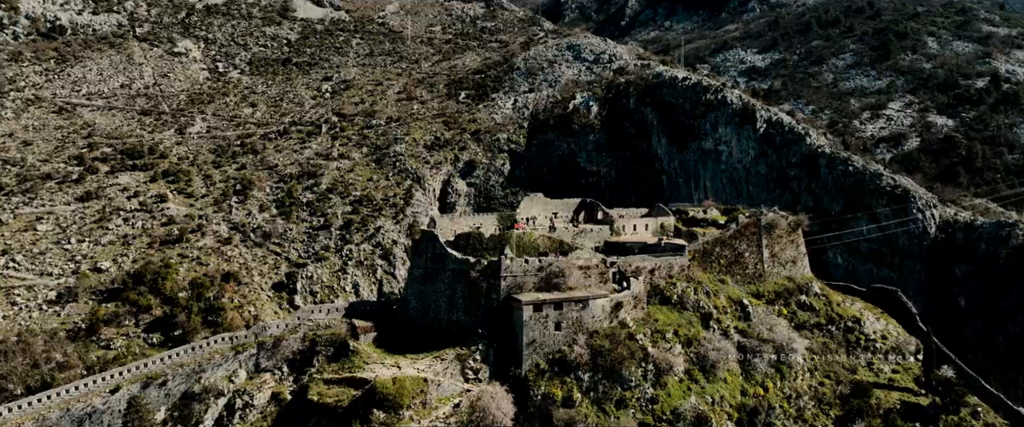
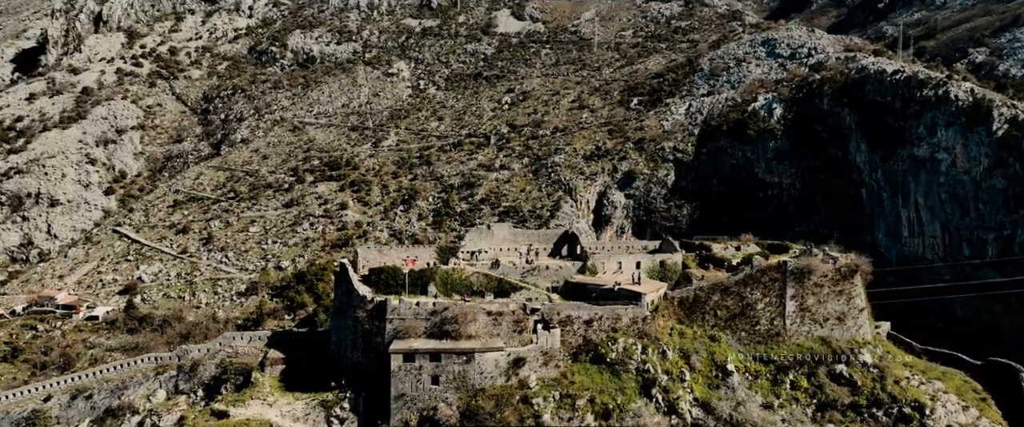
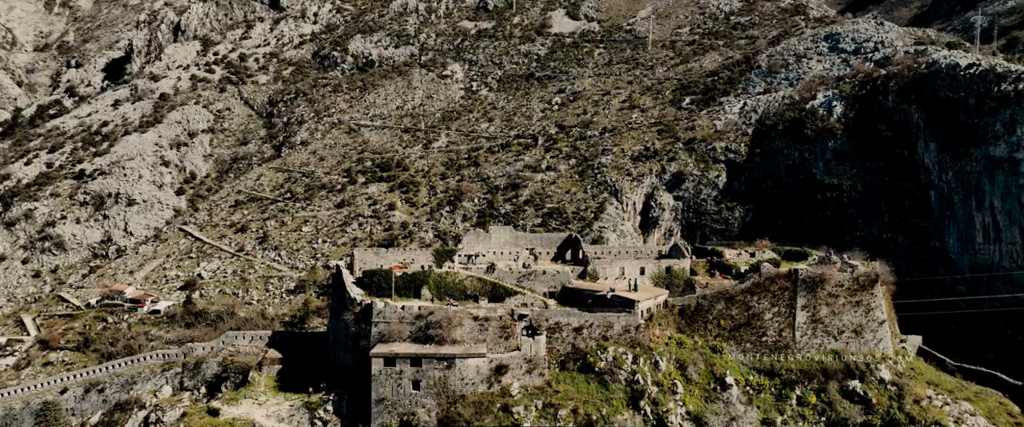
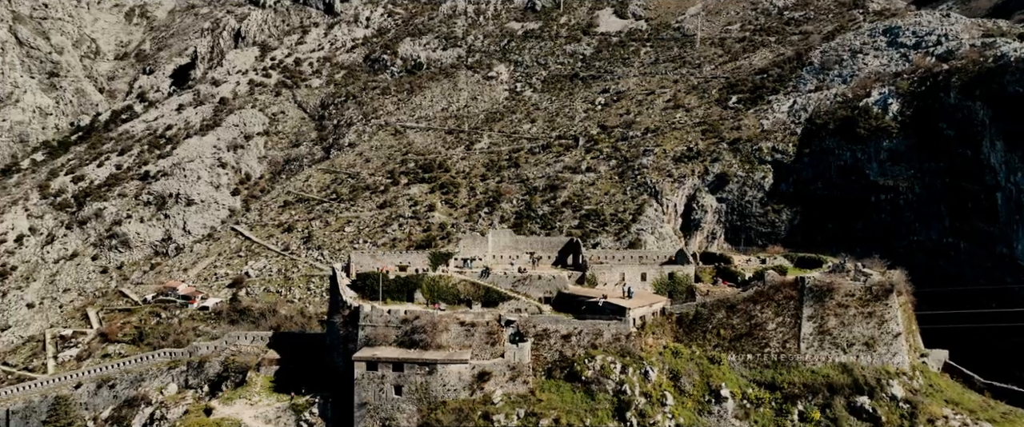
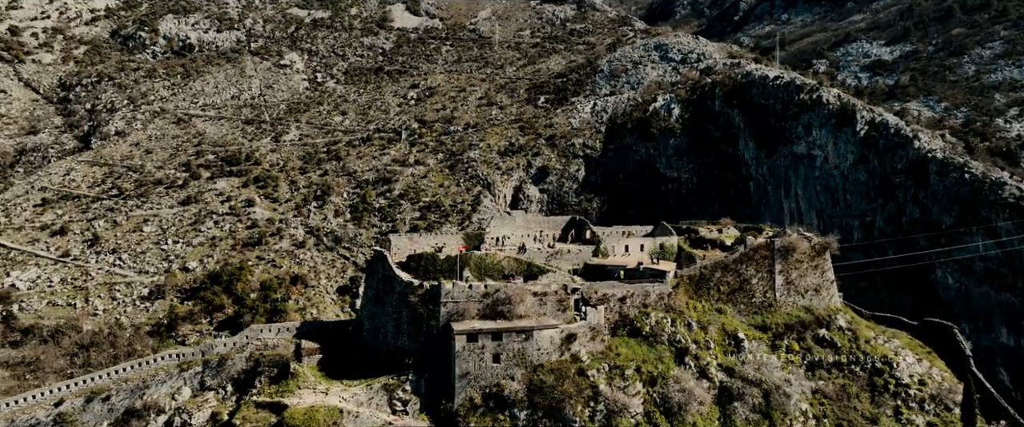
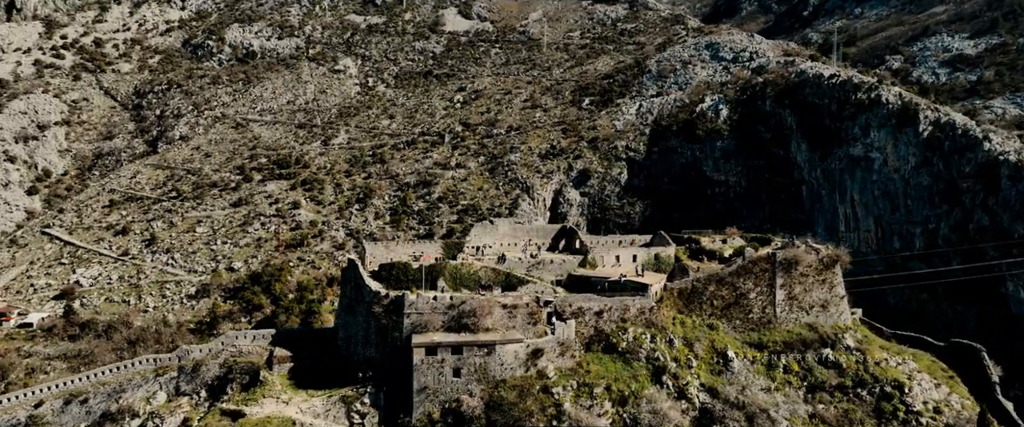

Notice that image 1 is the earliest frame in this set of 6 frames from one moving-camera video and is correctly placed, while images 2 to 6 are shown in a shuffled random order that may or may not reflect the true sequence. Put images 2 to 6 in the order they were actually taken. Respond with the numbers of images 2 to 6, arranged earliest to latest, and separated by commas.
5, 6, 2, 3, 4
